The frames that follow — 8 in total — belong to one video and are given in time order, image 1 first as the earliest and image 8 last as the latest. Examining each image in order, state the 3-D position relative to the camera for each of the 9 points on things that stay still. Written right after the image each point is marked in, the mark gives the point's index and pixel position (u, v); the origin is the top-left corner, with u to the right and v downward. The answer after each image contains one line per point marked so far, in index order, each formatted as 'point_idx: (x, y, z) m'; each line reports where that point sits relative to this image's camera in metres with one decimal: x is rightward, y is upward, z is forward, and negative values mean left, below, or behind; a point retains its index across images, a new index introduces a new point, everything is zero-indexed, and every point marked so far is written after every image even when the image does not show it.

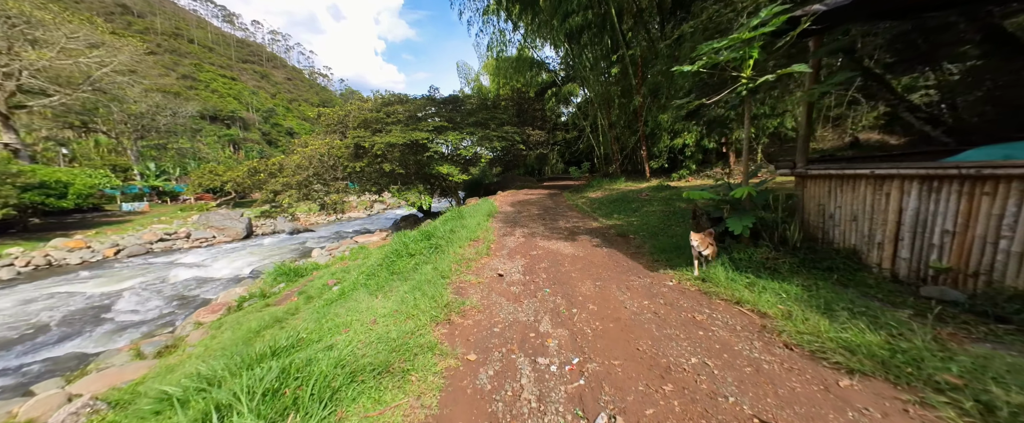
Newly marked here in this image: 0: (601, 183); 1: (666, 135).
0: (+3.9, +1.2, +12.2) m
1: (+5.5, +2.8, +10.2) m
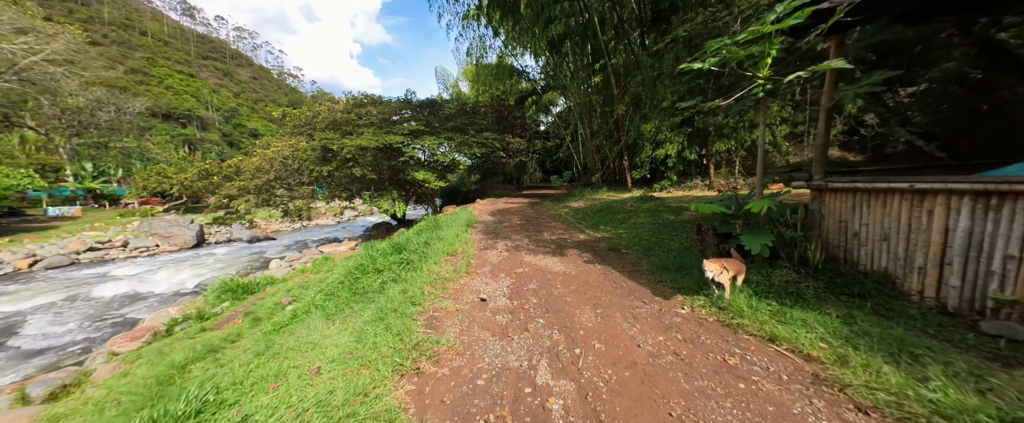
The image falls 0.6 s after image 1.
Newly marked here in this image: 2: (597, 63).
0: (+3.0, +0.8, +12.1) m
1: (+4.8, +2.4, +10.2) m
2: (+3.3, +5.8, +11.2) m
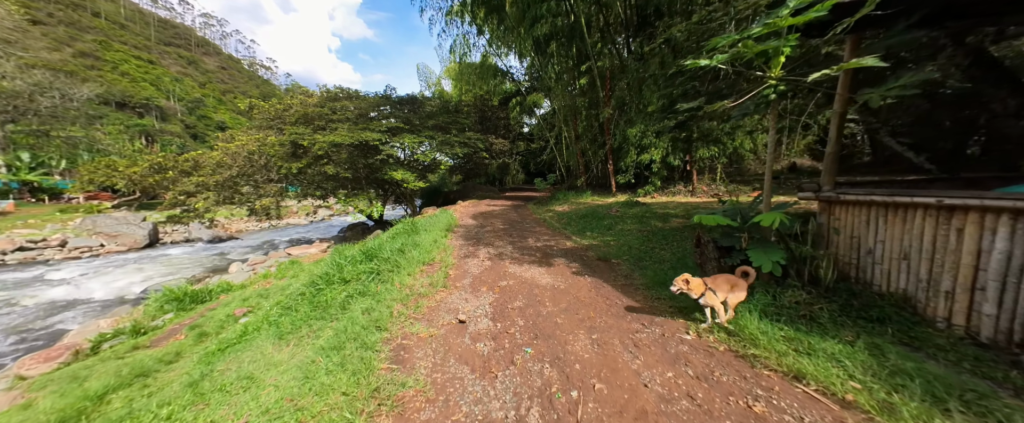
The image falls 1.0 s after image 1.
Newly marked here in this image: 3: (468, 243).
0: (+2.3, +0.7, +11.9) m
1: (+4.3, +2.2, +10.1) m
2: (+2.7, +5.7, +11.1) m
3: (-0.8, -0.6, +5.5) m
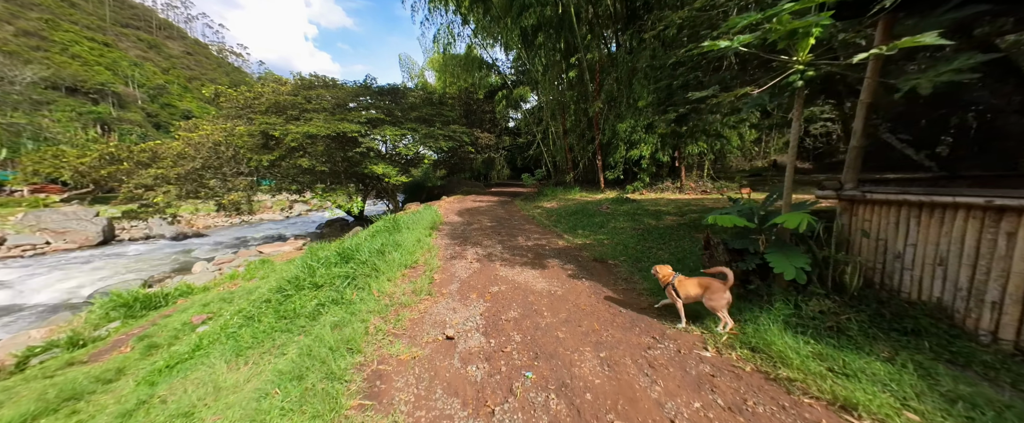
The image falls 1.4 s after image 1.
0: (+1.8, +0.8, +11.7) m
1: (+3.8, +2.3, +10.0) m
2: (+2.3, +5.8, +10.8) m
3: (-1.0, -0.6, +5.1) m
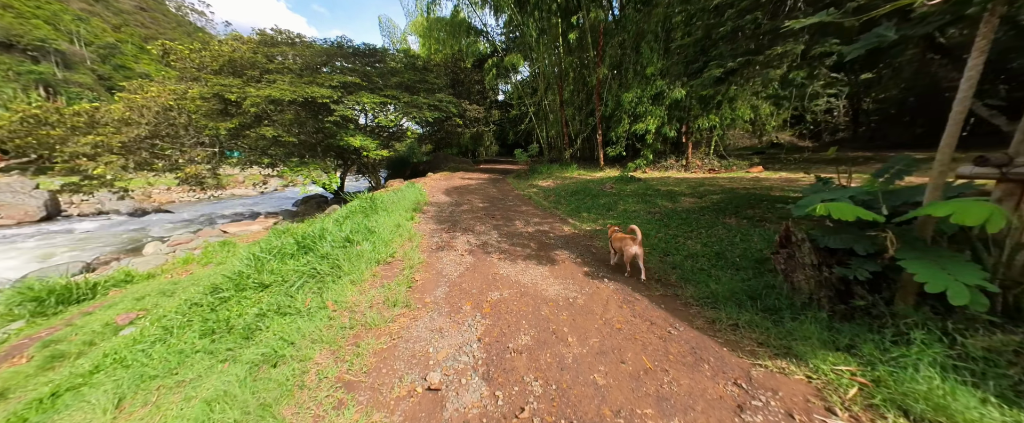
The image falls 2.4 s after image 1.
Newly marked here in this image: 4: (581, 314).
0: (+1.5, +1.6, +10.8) m
1: (+3.6, +3.0, +9.1) m
2: (+2.0, +6.5, +9.6) m
3: (-1.1, -0.2, +4.3) m
4: (+0.5, -0.7, +2.1) m
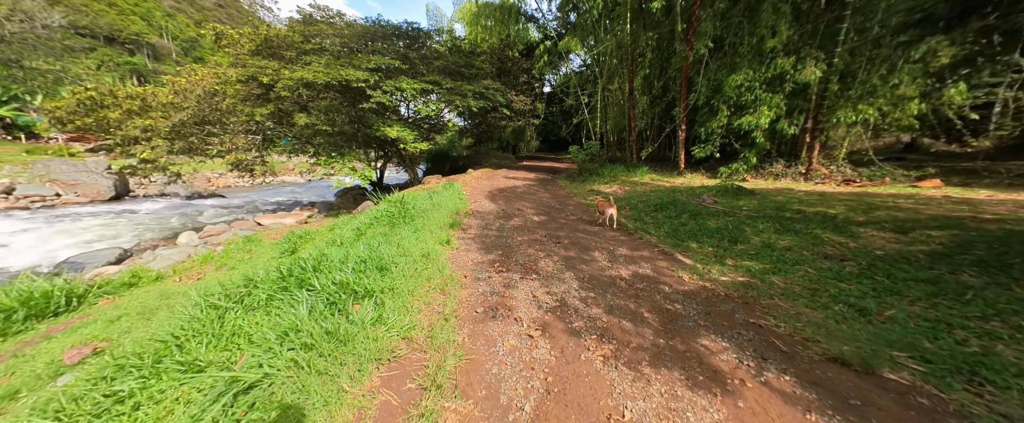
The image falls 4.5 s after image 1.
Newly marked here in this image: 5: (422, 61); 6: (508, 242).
0: (+3.2, +1.3, +9.0) m
1: (+5.2, +2.5, +7.0) m
2: (+3.9, +6.2, +7.6) m
3: (-0.2, -0.5, +2.9) m
4: (+1.0, -1.1, +0.5) m
5: (-3.3, +5.5, +10.4) m
6: (-0.1, -0.3, +3.5) m
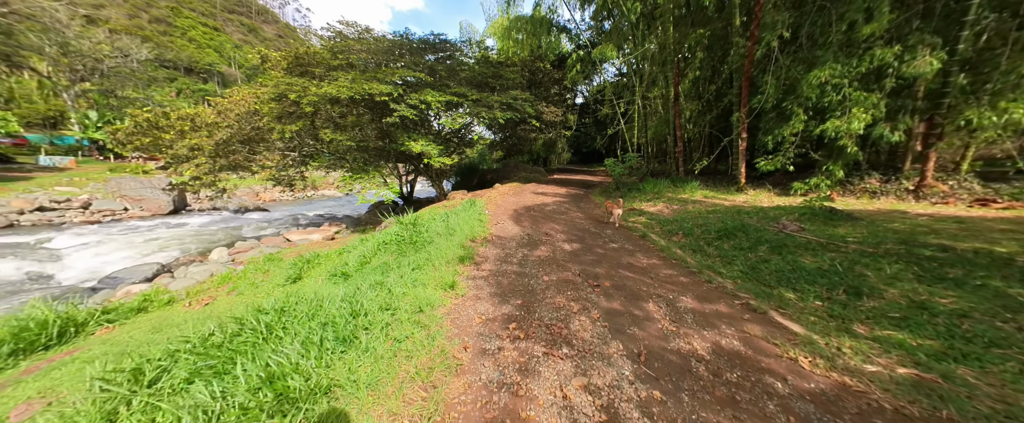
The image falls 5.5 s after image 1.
0: (+4.0, +0.7, +7.9) m
1: (+5.8, +2.0, +5.8) m
2: (+4.6, +5.6, +6.7) m
3: (-0.1, -0.8, +2.1) m
4: (+0.9, -1.3, -0.4) m
5: (-2.2, +4.9, +10.1) m
6: (+0.1, -0.7, +2.8) m
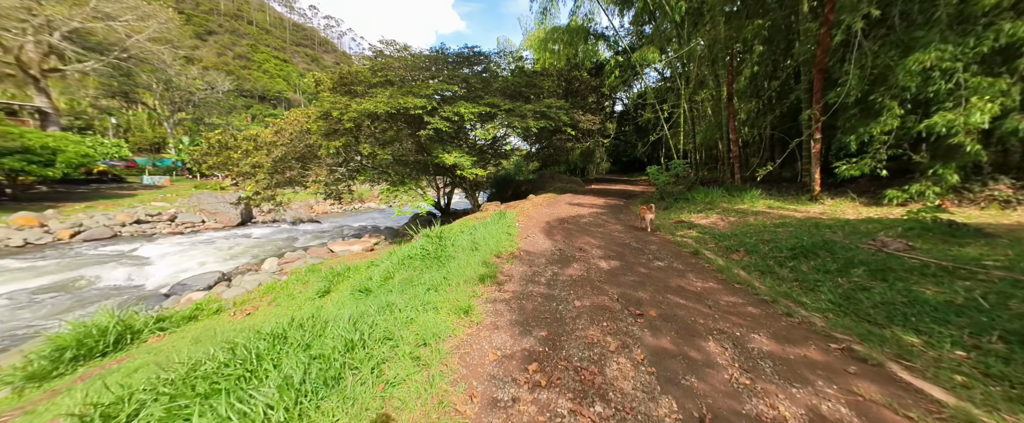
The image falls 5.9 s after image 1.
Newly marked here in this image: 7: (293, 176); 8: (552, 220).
0: (+4.8, +0.4, +7.0) m
1: (+6.3, +1.8, +4.8) m
2: (+5.3, +5.4, +5.9) m
3: (+0.1, -0.9, +1.7) m
4: (+0.7, -1.3, -0.9) m
5: (-1.0, +4.5, +10.2) m
6: (+0.4, -0.8, +2.4) m
7: (-8.2, +1.2, +10.3) m
8: (+0.7, -0.2, +6.0) m
